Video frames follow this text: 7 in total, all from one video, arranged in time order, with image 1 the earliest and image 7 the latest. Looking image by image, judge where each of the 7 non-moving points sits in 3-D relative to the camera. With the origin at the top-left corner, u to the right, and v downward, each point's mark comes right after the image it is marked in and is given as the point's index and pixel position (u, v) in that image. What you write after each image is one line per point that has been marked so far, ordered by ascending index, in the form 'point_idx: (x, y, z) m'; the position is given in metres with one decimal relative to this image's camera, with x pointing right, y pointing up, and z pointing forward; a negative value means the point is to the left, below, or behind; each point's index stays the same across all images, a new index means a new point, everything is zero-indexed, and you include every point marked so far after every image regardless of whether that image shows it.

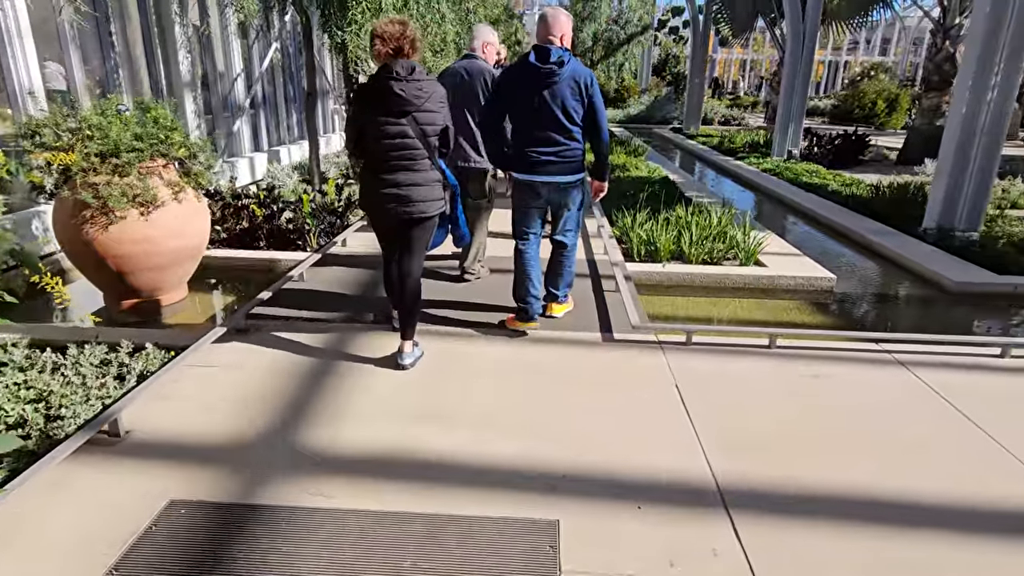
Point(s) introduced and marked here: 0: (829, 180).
0: (+4.7, +1.6, +9.2) m
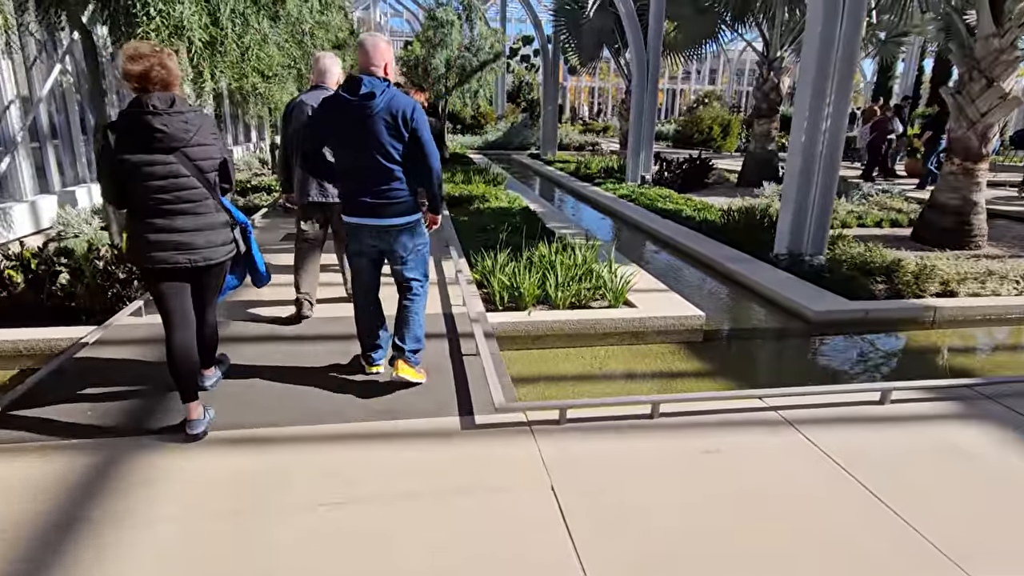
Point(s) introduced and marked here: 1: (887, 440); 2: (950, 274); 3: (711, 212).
0: (+2.6, +1.3, +9.4) m
1: (+1.7, -0.7, +2.9) m
2: (+4.0, +0.1, +5.7) m
3: (+2.8, +1.1, +8.6) m
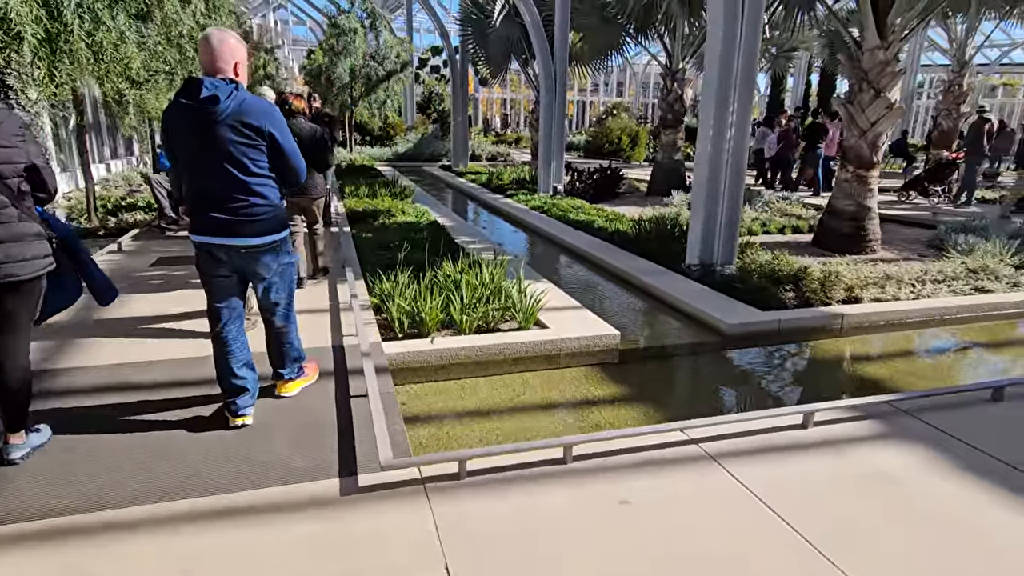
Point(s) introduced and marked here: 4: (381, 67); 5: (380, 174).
0: (+1.2, +1.1, +9.3) m
1: (+1.3, -0.8, +2.6) m
2: (+3.2, +0.1, +5.8) m
3: (+1.5, +0.9, +8.5) m
4: (-4.1, +7.0, +19.4) m
5: (-3.2, +2.7, +14.8) m
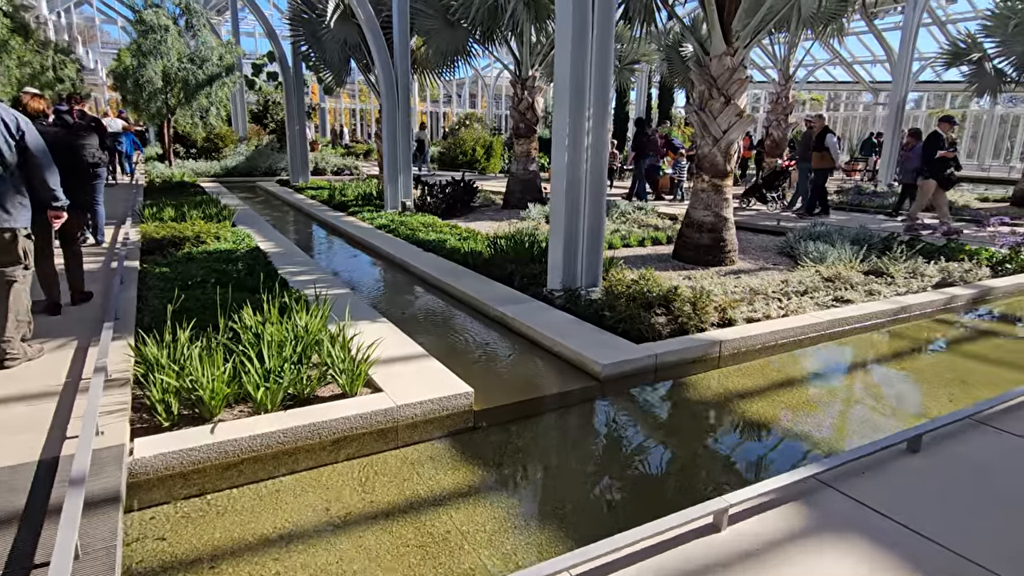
0: (-0.9, +0.7, +8.4) m
1: (+0.7, -1.0, +1.9) m
2: (+1.8, -0.1, +5.4) m
3: (-0.4, +0.6, +7.7) m
4: (-8.6, +6.1, +17.2) m
5: (-6.5, +2.0, +12.8) m
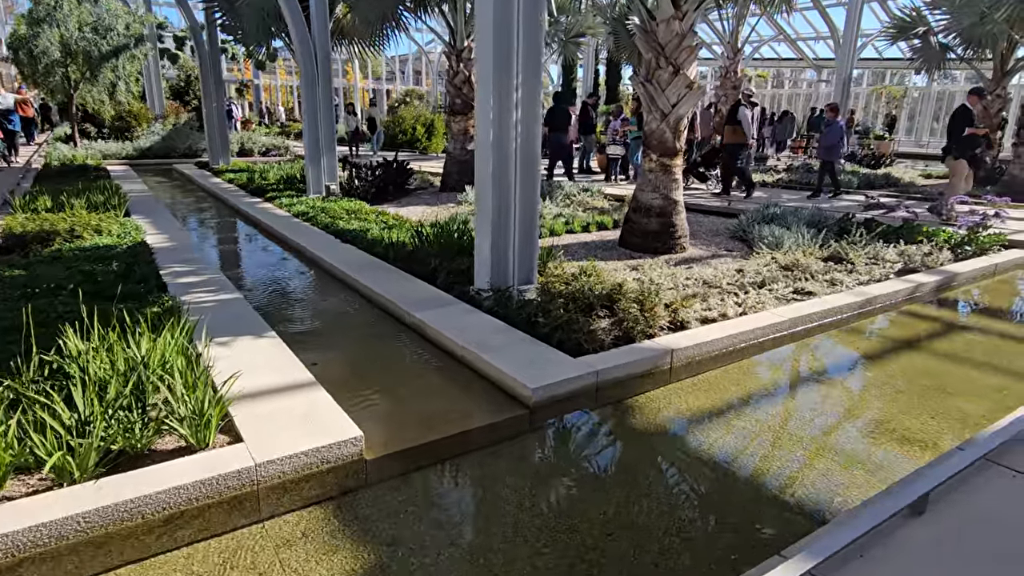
0: (-1.7, +0.8, +7.5) m
1: (+0.4, -1.1, +1.2) m
2: (+1.2, -0.1, +4.7) m
3: (-1.2, +0.6, +6.9) m
4: (-10.2, +6.2, +15.5) m
5: (-7.6, +2.1, +11.5) m
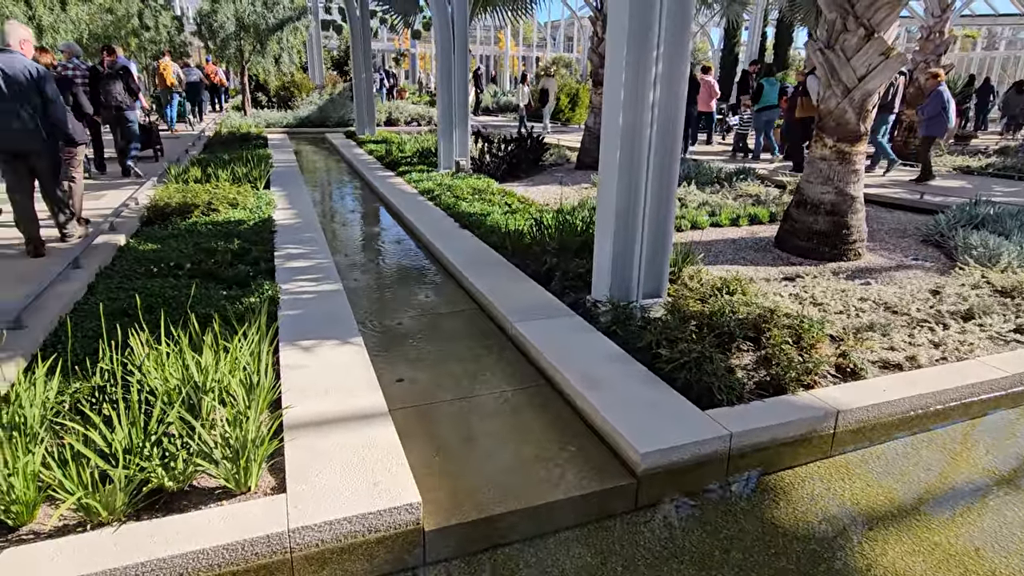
0: (-0.2, +0.9, +7.0) m
1: (+0.3, -1.3, +0.5) m
2: (+2.0, -0.2, +3.7) m
3: (+0.1, +0.7, +6.3) m
4: (-6.4, +7.3, +16.4) m
5: (-5.0, +2.8, +12.1) m
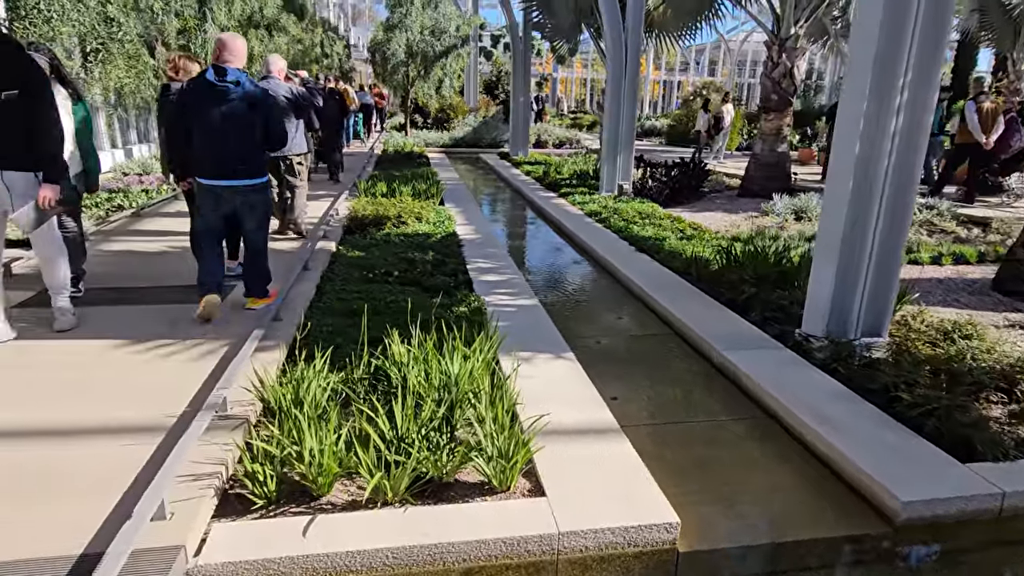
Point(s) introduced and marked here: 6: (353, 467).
0: (+1.7, +0.7, +7.0) m
1: (+0.9, -1.4, +0.4) m
2: (+3.2, -0.5, +3.3) m
3: (+1.9, +0.4, +6.2) m
4: (-2.1, +7.0, +17.6) m
5: (-1.9, +2.6, +12.9) m
6: (-0.6, -0.7, +2.4) m
